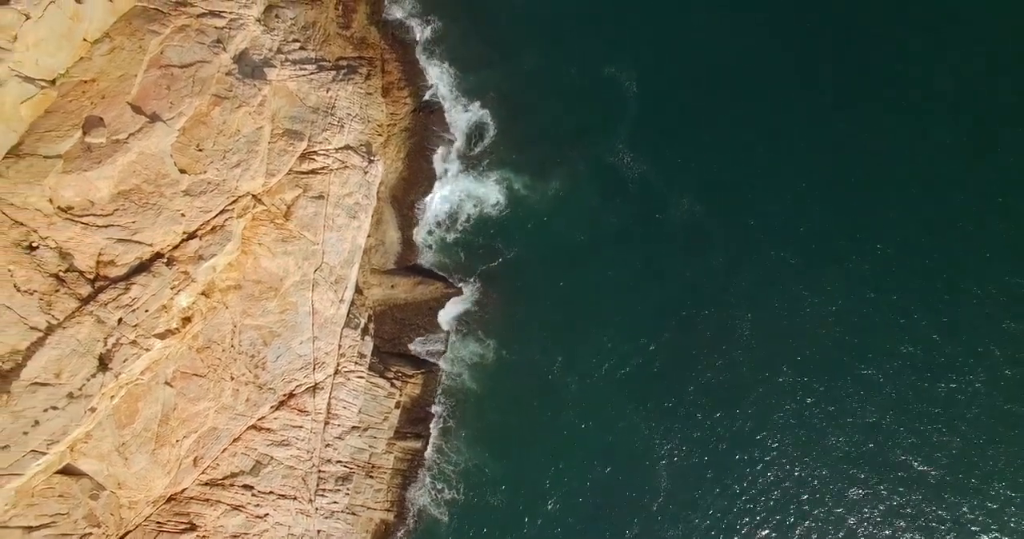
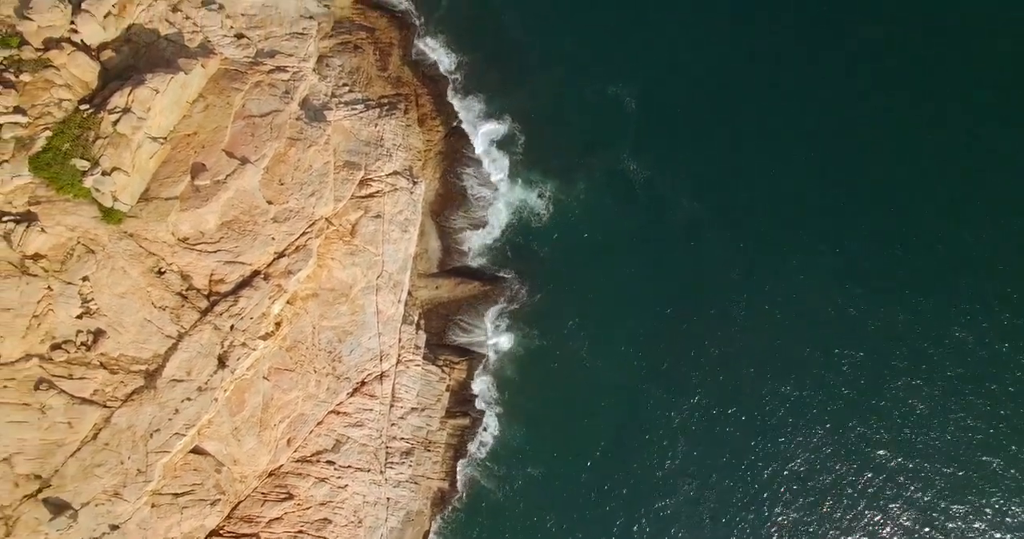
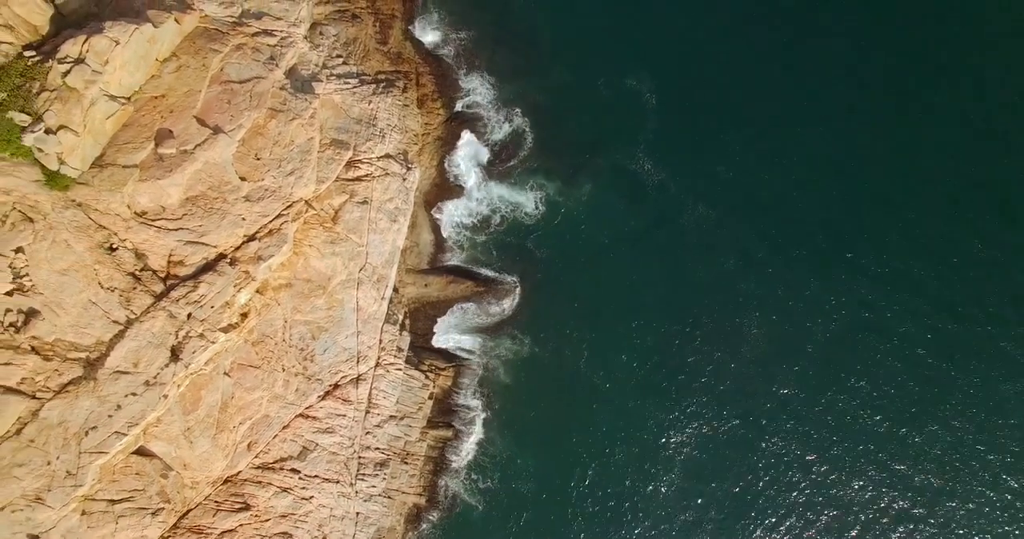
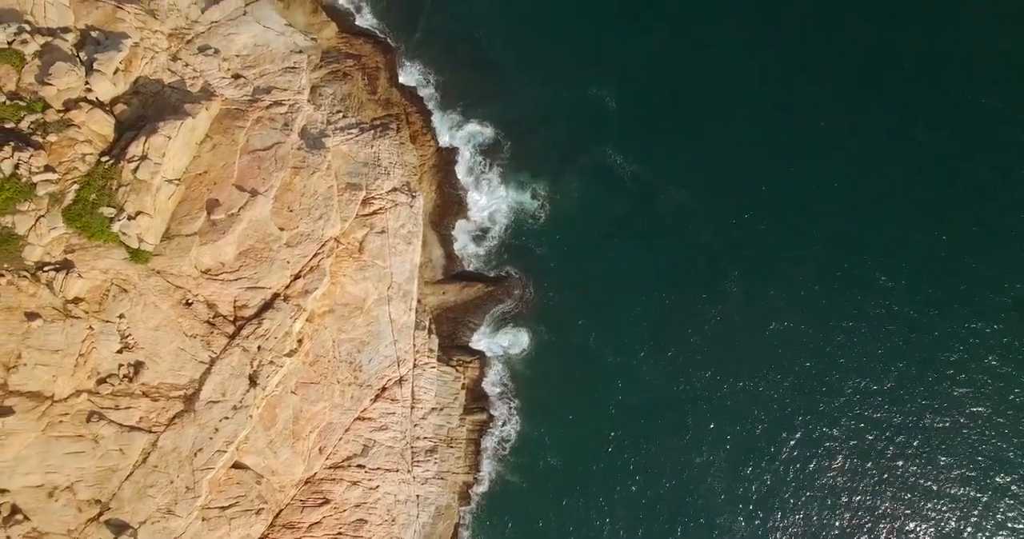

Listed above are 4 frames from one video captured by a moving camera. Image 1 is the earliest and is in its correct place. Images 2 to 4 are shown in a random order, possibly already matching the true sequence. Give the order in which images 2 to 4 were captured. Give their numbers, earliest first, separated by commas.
3, 2, 4
